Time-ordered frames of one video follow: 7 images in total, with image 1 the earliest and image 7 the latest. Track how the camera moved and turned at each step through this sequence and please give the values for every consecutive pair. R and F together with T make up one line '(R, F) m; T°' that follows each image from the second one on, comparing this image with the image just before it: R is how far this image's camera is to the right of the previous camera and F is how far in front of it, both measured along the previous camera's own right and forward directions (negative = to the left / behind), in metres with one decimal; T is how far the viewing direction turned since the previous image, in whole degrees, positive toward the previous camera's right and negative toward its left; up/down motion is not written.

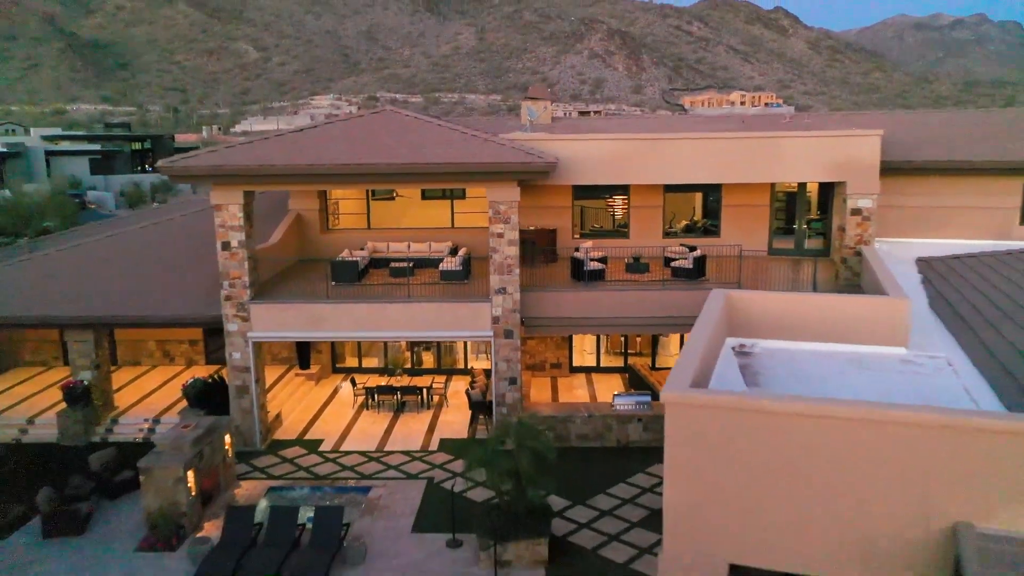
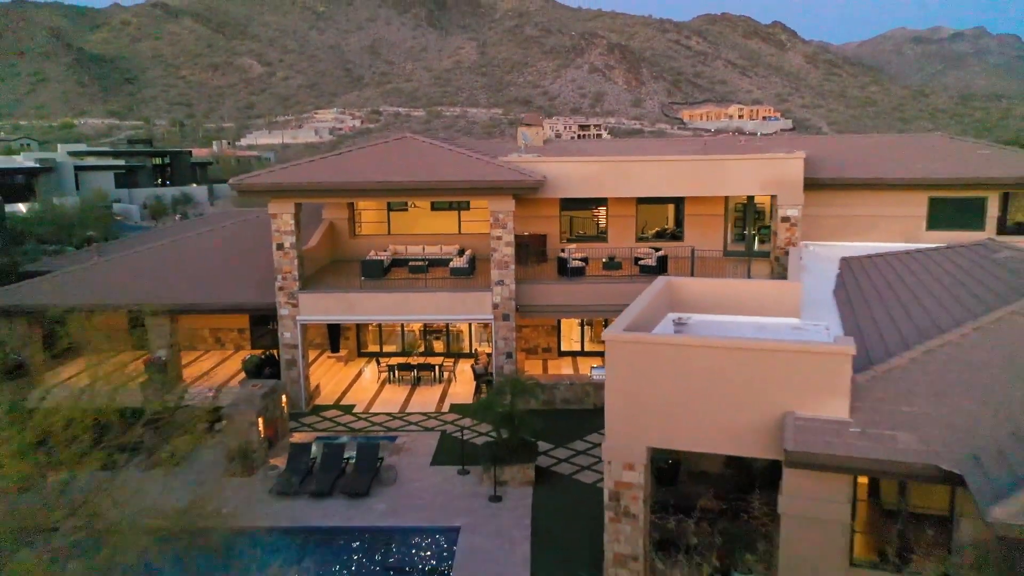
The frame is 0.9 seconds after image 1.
(+0.1, -3.1) m; 0°
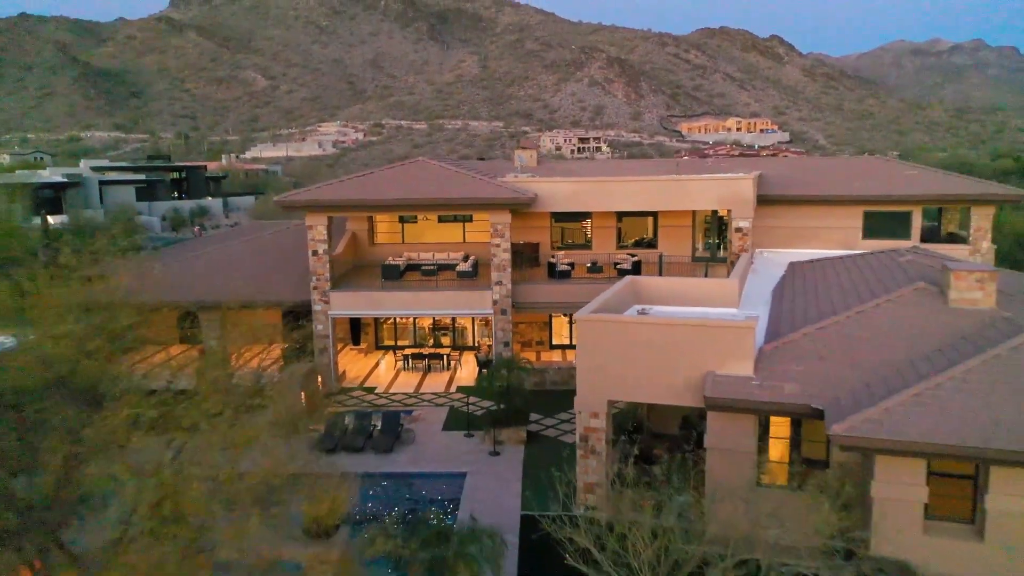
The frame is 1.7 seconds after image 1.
(+0.1, -3.0) m; 0°
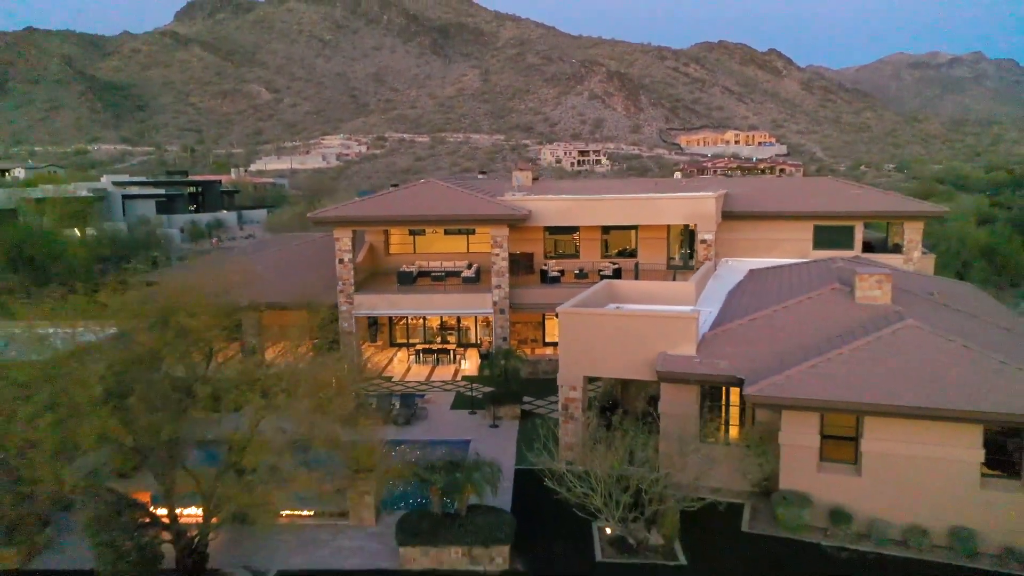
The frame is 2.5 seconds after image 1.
(+0.1, -3.1) m; 0°
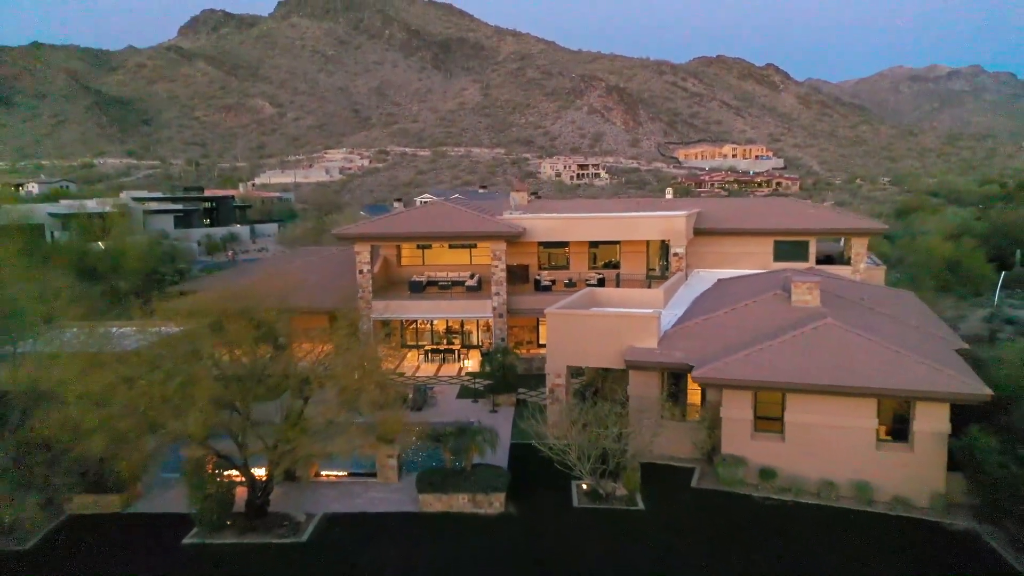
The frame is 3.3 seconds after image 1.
(+0.1, -3.3) m; 0°
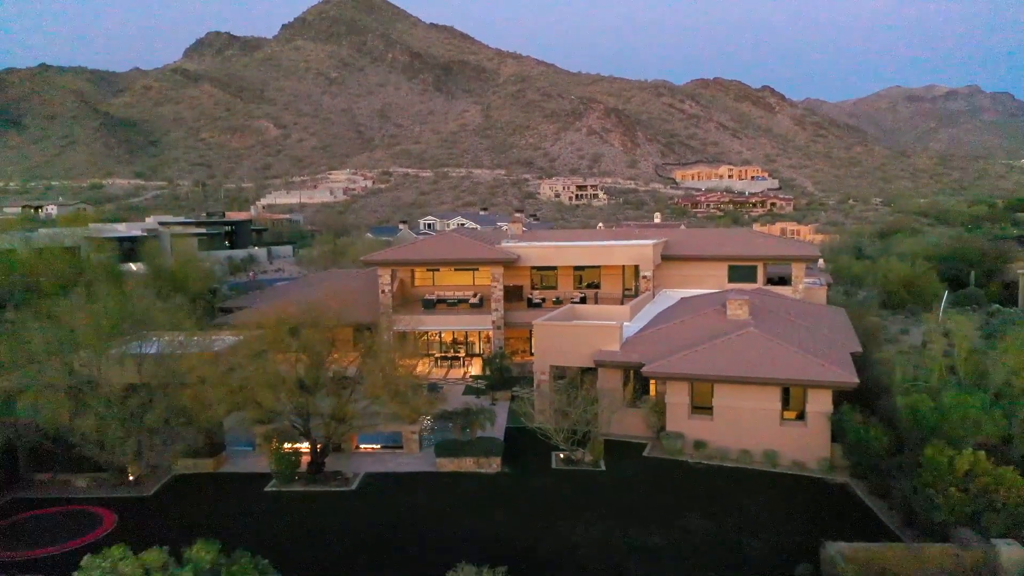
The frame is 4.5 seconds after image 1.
(+0.2, -5.1) m; 0°
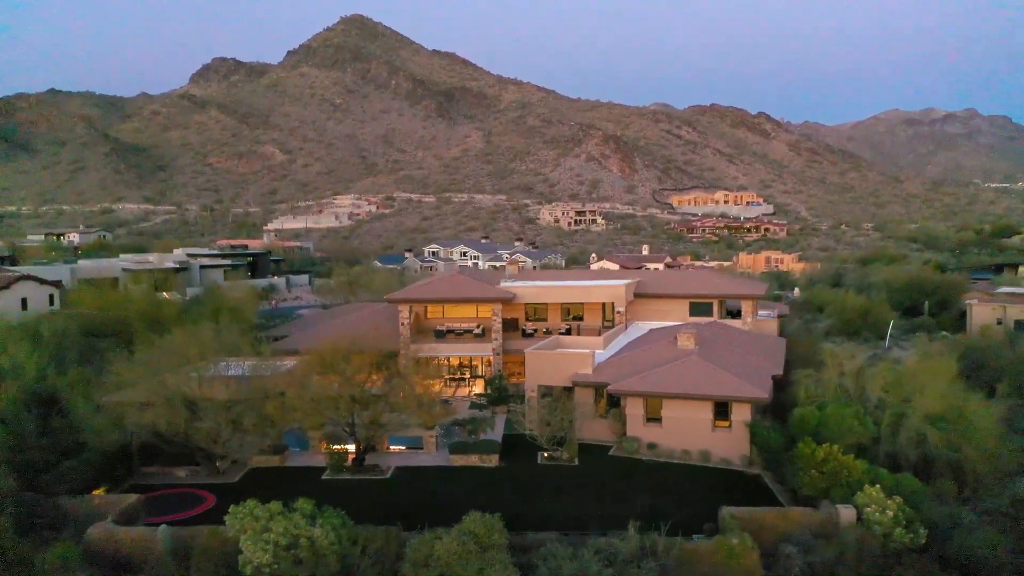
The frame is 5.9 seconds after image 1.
(+0.2, -6.3) m; 0°
